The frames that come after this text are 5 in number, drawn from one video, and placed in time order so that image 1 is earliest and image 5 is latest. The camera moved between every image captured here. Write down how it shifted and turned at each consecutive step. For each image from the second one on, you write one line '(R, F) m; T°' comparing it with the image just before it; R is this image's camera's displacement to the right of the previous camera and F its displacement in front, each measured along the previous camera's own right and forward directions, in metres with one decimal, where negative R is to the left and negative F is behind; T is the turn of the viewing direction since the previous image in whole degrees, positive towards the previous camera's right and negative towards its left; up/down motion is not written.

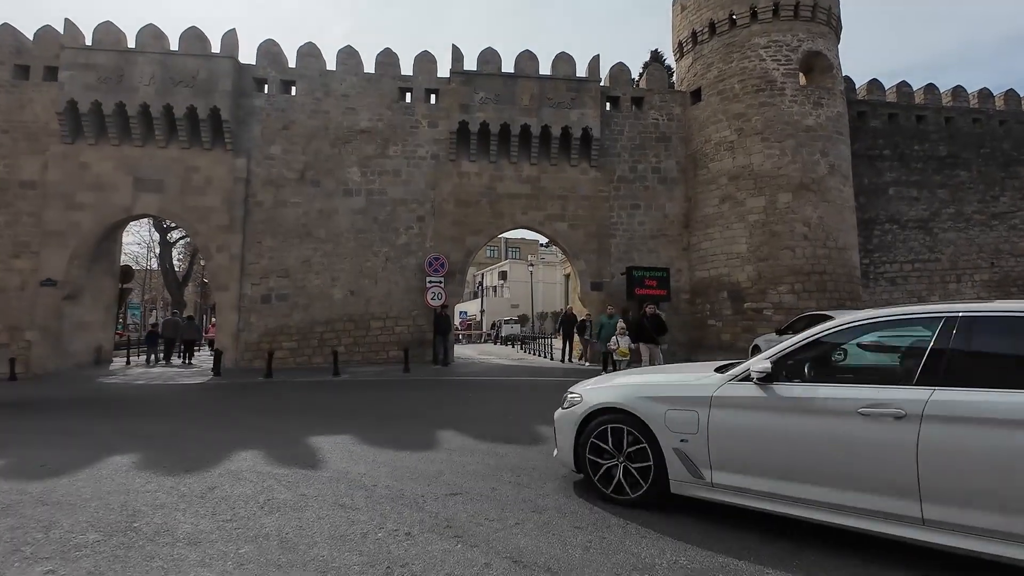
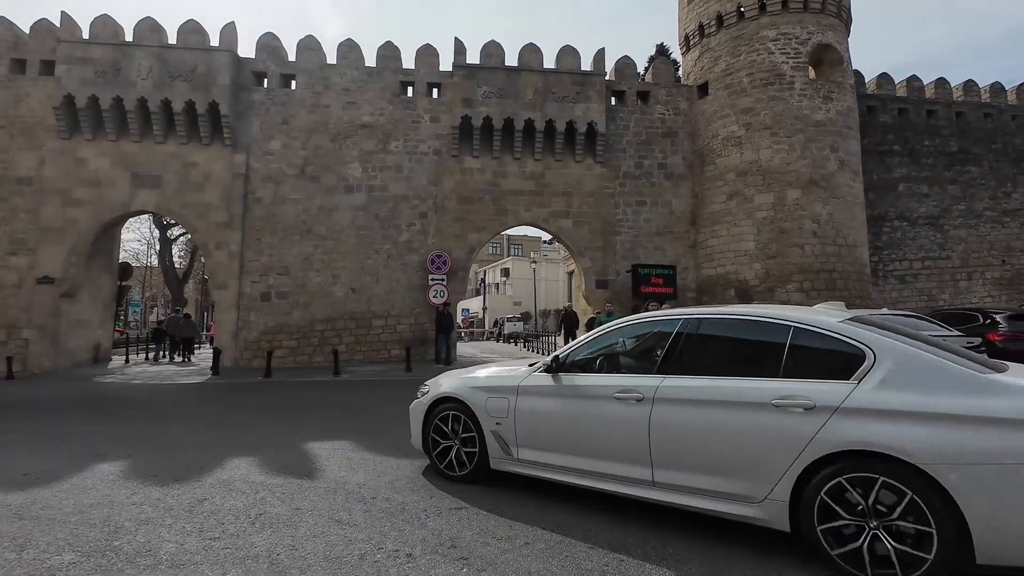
(0.0, +0.3) m; 0°
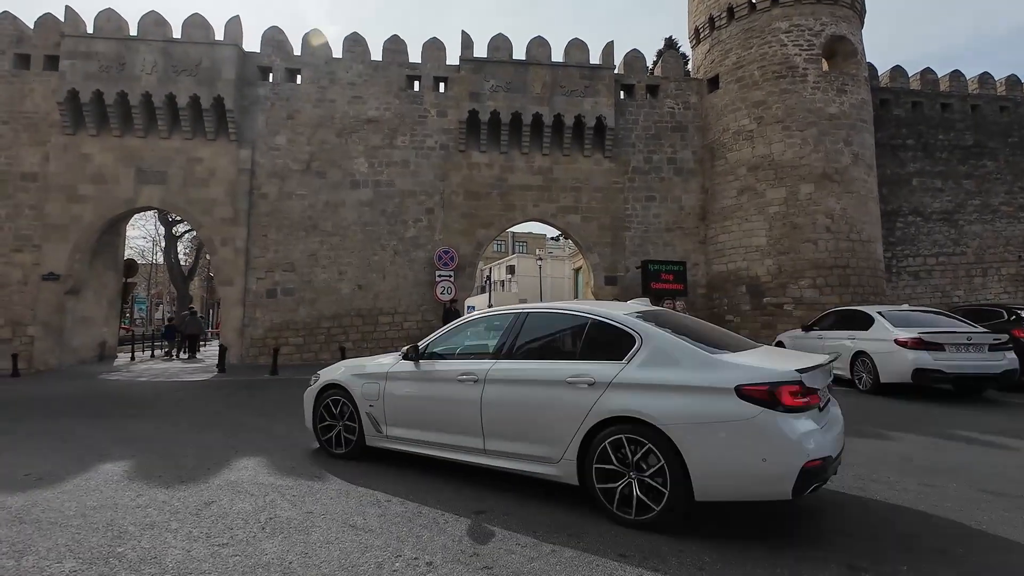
(-0.1, +0.2) m; 0°
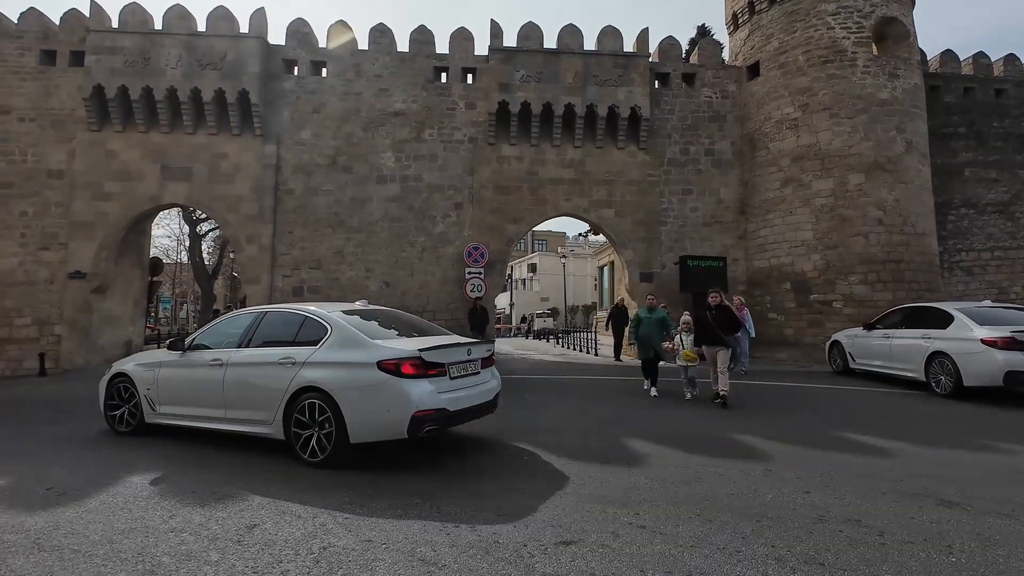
(-0.4, +0.6) m; -2°
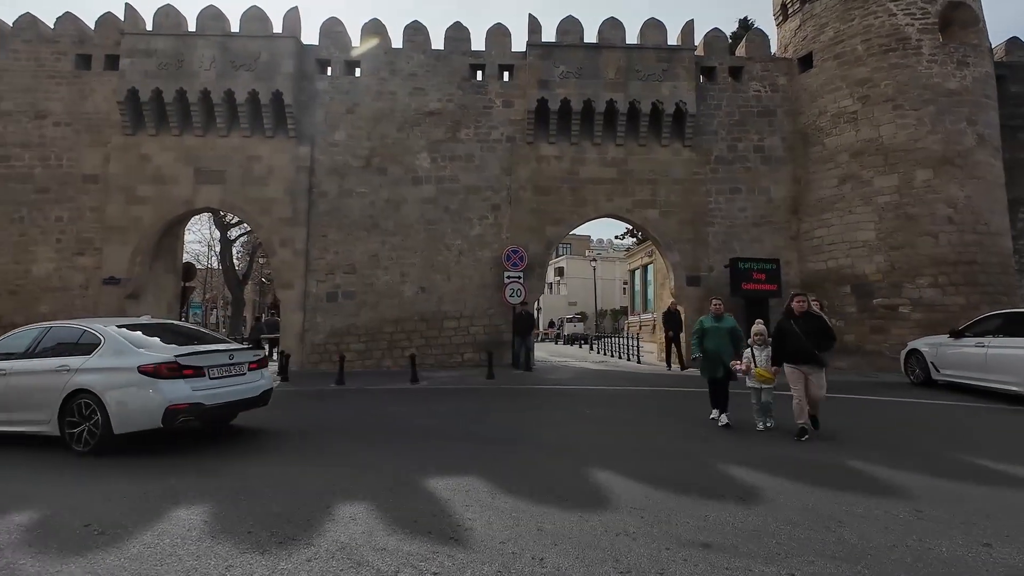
(-0.6, +0.6) m; -2°
